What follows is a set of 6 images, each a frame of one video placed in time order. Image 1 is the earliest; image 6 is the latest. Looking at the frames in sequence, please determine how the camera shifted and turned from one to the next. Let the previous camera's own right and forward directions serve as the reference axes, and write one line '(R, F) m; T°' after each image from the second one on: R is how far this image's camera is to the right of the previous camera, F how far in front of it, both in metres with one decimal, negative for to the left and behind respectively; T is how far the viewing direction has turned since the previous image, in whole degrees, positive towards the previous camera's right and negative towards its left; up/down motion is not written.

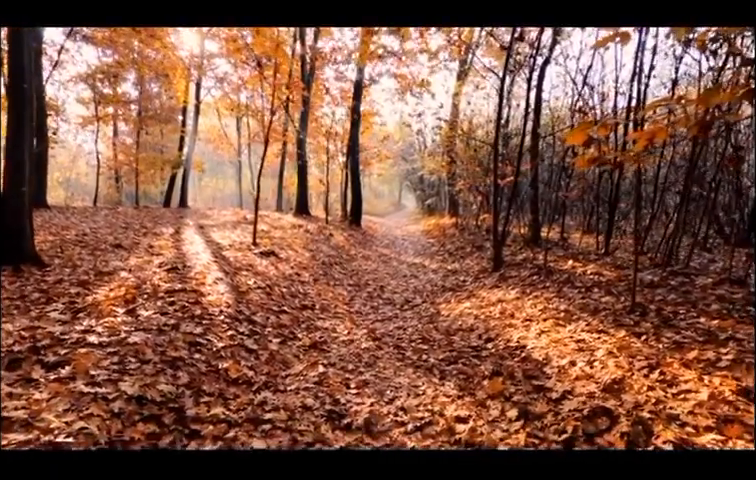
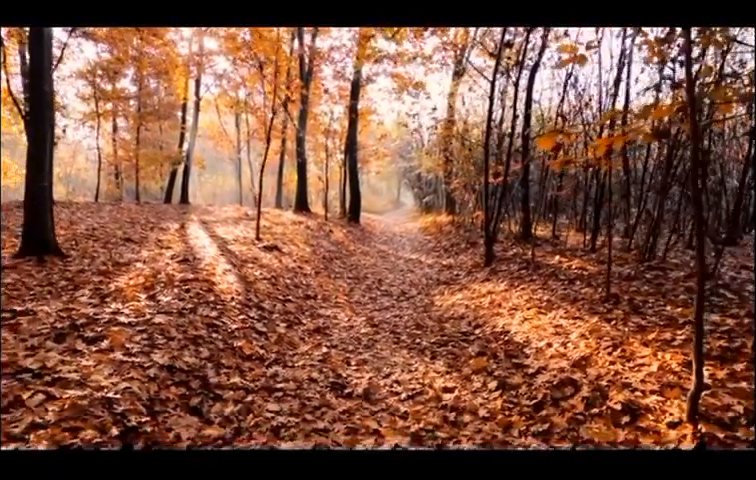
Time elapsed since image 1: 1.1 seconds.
(0.0, -0.7) m; 0°
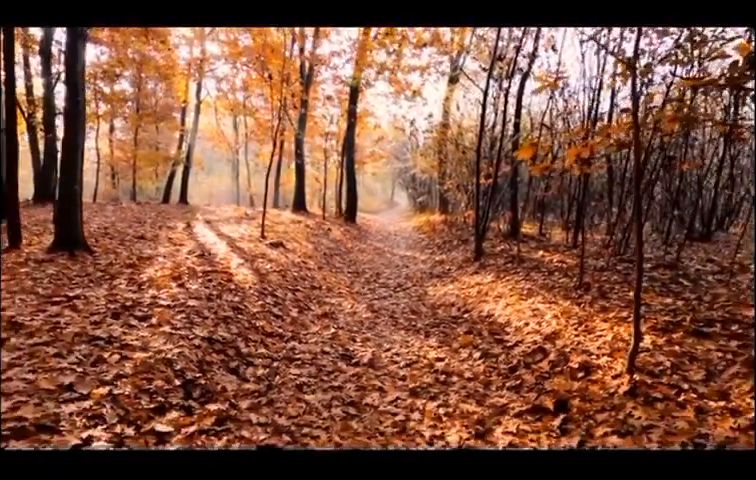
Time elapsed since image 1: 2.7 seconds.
(-0.1, -1.0) m; +1°
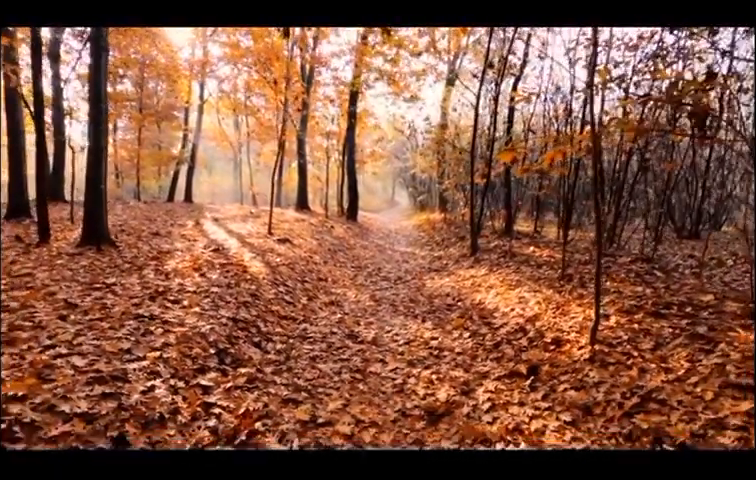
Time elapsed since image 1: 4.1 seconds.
(0.0, -0.9) m; 0°
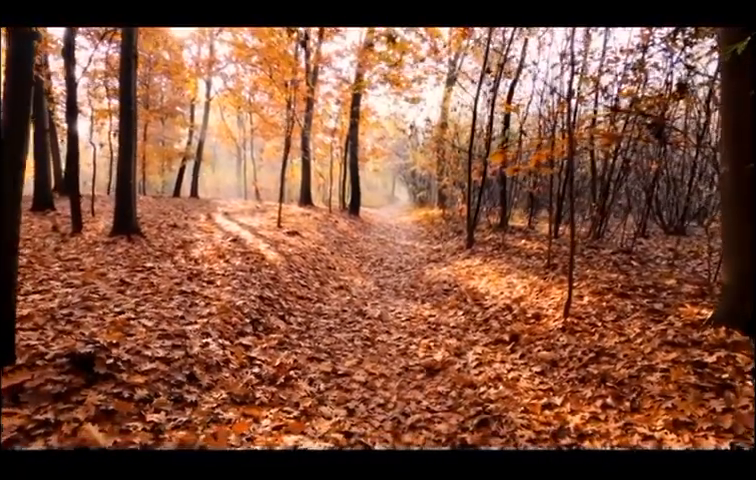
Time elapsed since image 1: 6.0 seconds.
(-0.1, -1.1) m; 0°
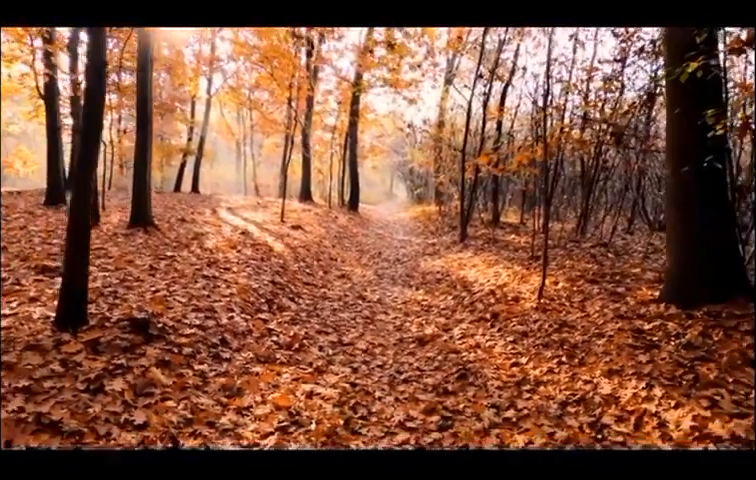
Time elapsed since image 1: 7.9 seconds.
(0.0, -1.0) m; 0°
